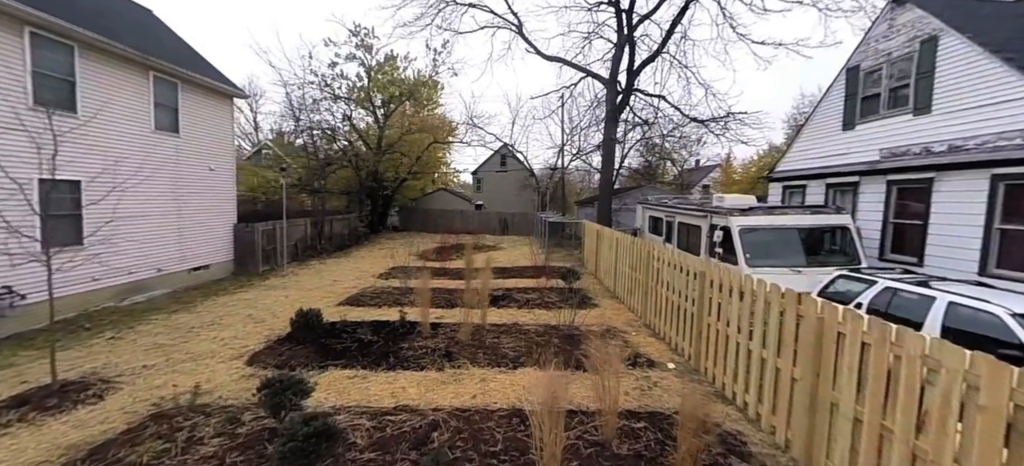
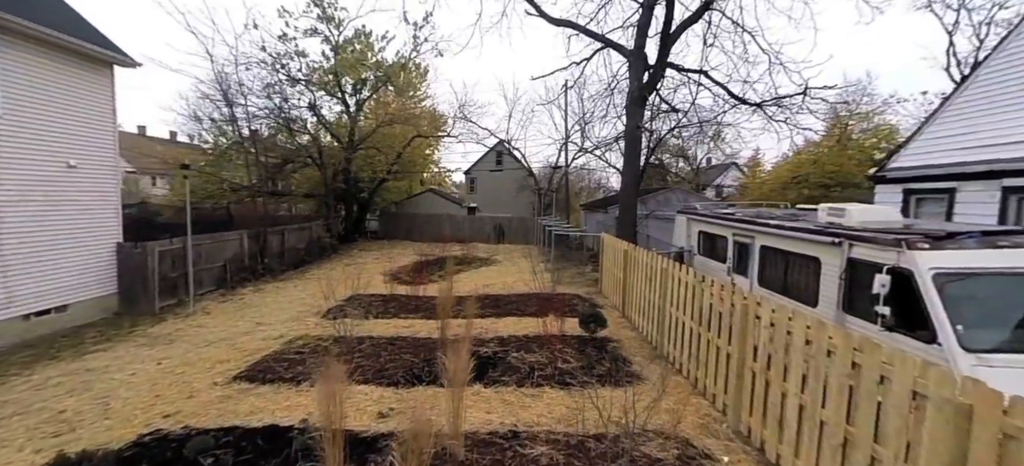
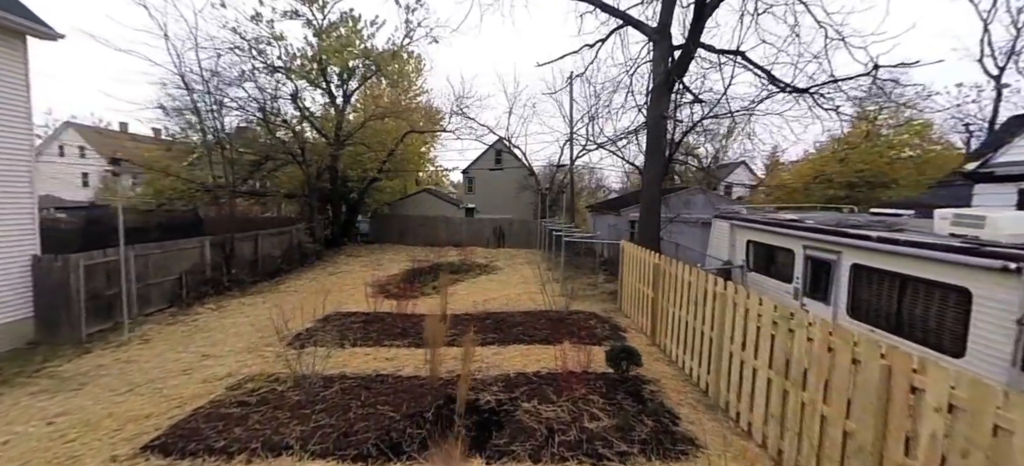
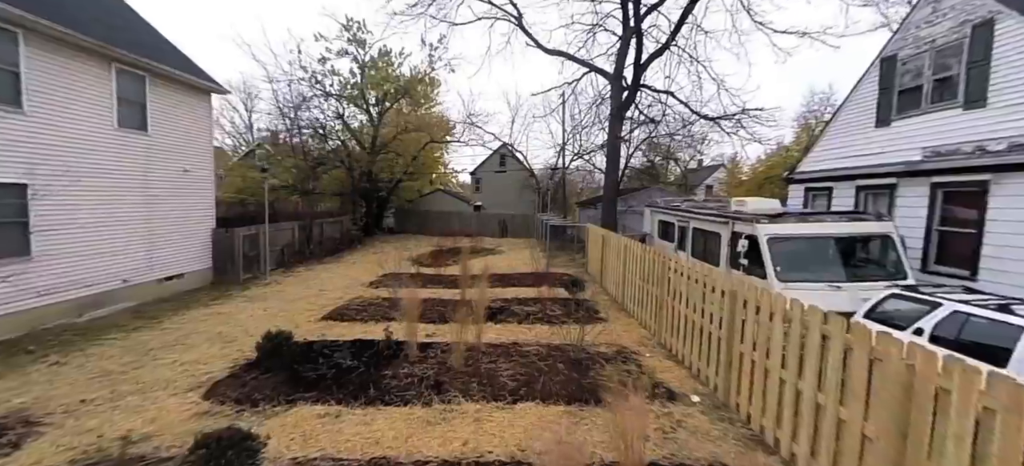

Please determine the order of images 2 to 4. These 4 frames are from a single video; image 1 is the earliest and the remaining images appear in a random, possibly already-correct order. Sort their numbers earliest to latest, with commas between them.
4, 2, 3
